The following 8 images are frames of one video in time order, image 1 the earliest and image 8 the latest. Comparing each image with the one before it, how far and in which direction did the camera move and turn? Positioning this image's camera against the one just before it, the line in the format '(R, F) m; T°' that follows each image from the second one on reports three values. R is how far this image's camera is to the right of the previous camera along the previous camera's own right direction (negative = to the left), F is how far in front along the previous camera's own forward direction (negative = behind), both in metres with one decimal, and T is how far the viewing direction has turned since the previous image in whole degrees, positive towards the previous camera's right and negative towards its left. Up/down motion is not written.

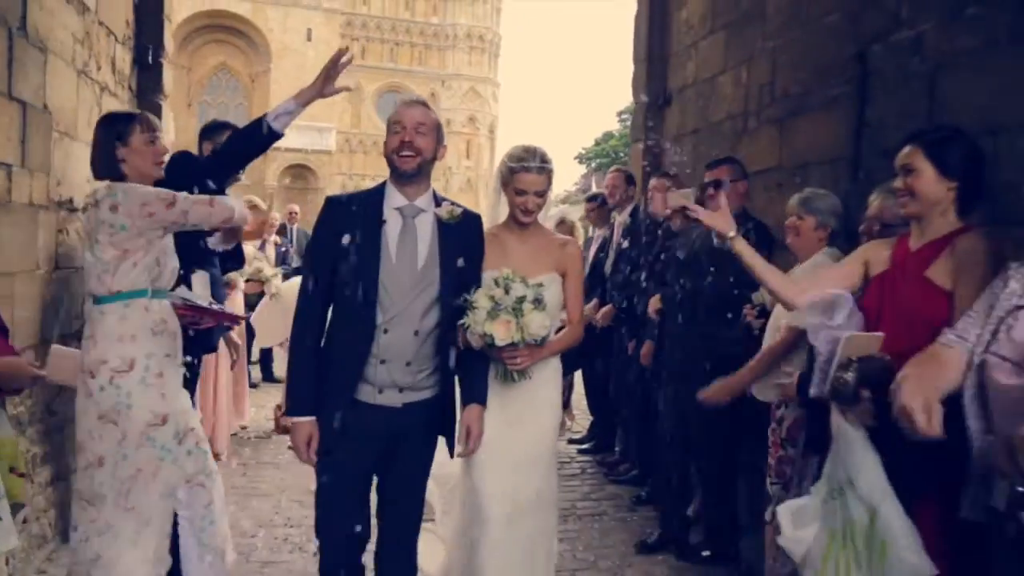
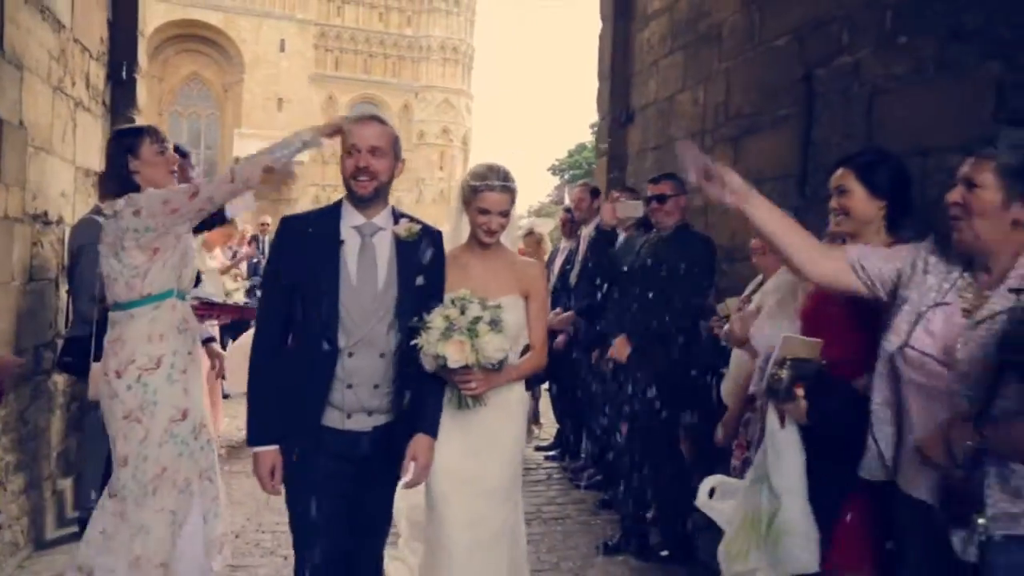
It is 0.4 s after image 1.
(+0.1, -0.2) m; +2°
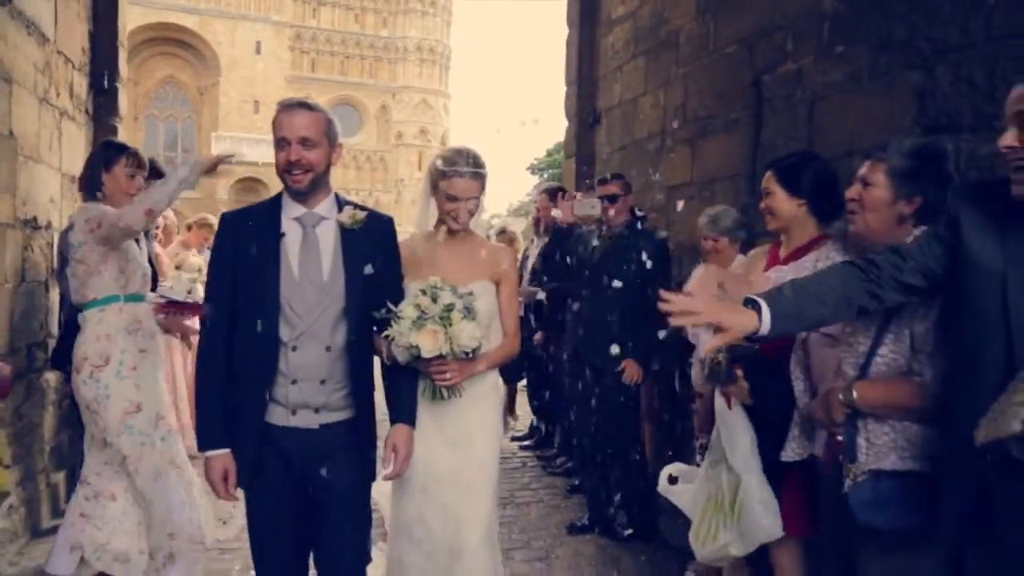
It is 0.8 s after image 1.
(+0.1, -0.3) m; +1°
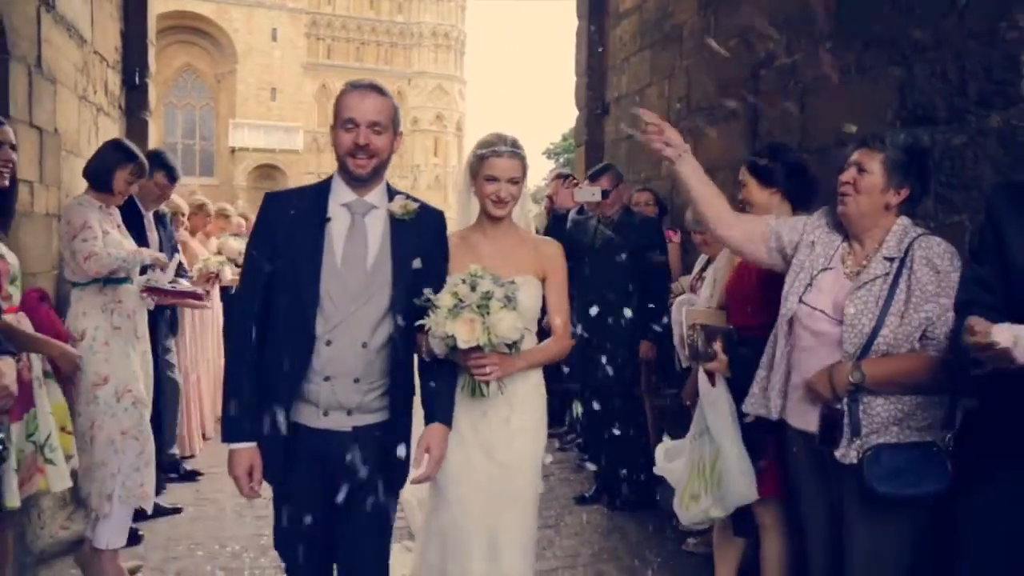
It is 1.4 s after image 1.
(0.0, -0.3) m; -1°
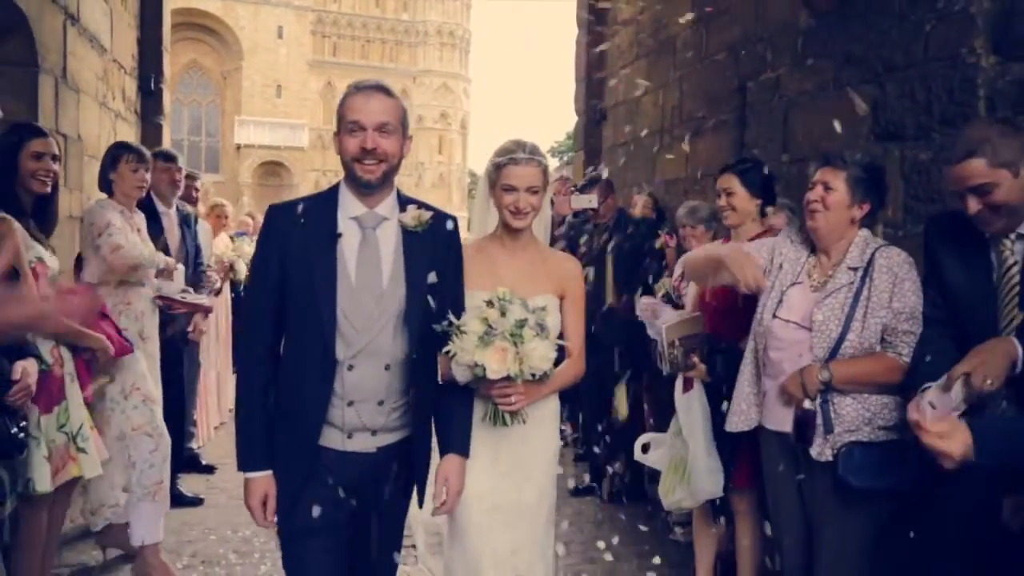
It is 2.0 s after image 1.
(0.0, -0.3) m; 0°
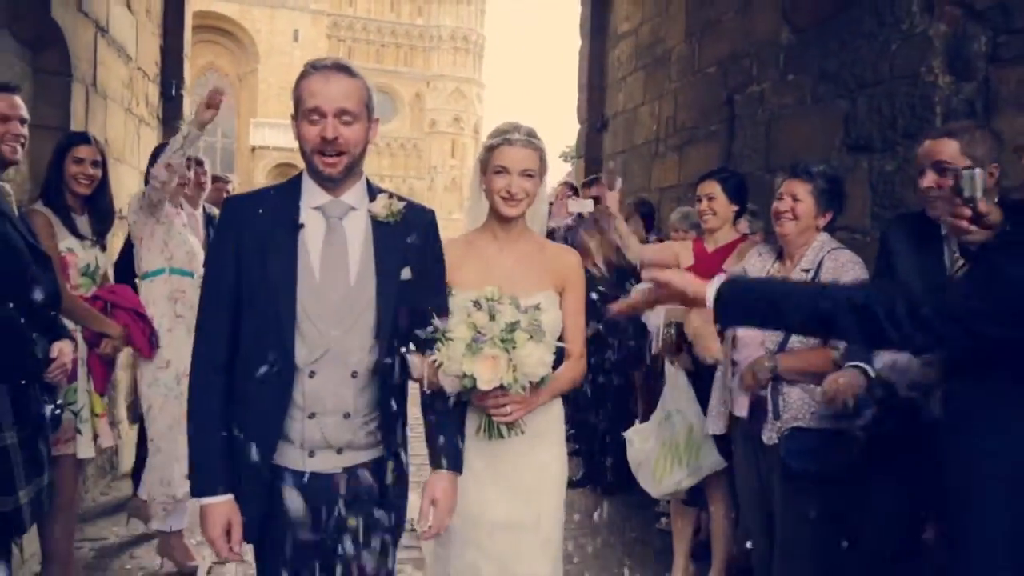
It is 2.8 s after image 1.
(+0.1, -0.3) m; -1°
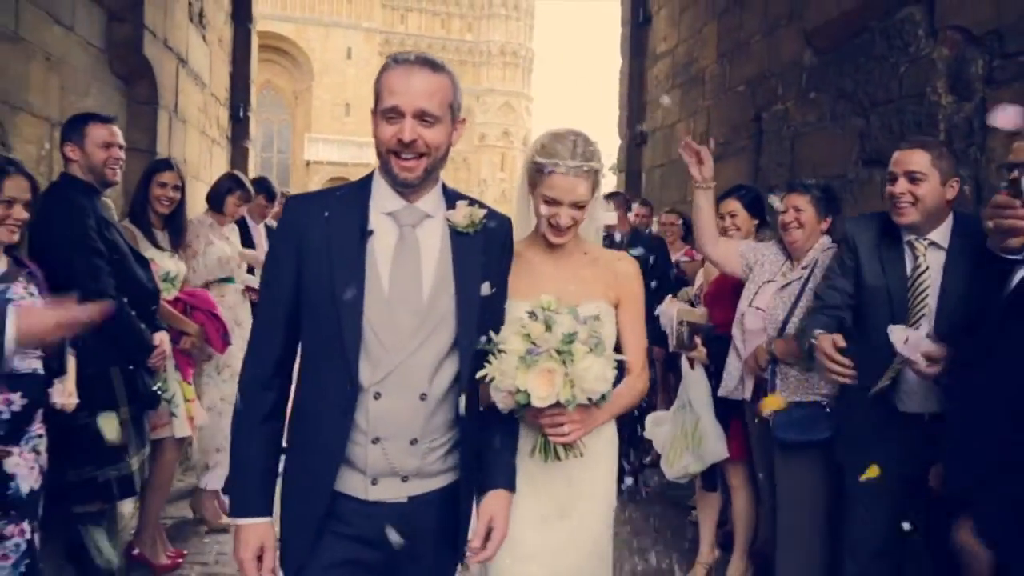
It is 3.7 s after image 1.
(+0.1, -0.4) m; -3°
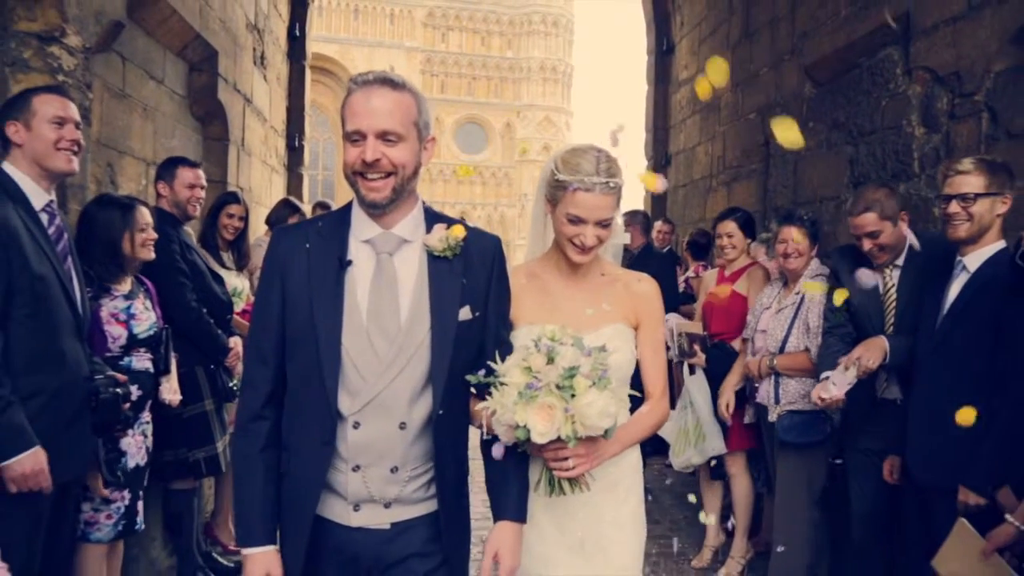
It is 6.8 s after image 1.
(+0.1, -0.6) m; -3°
